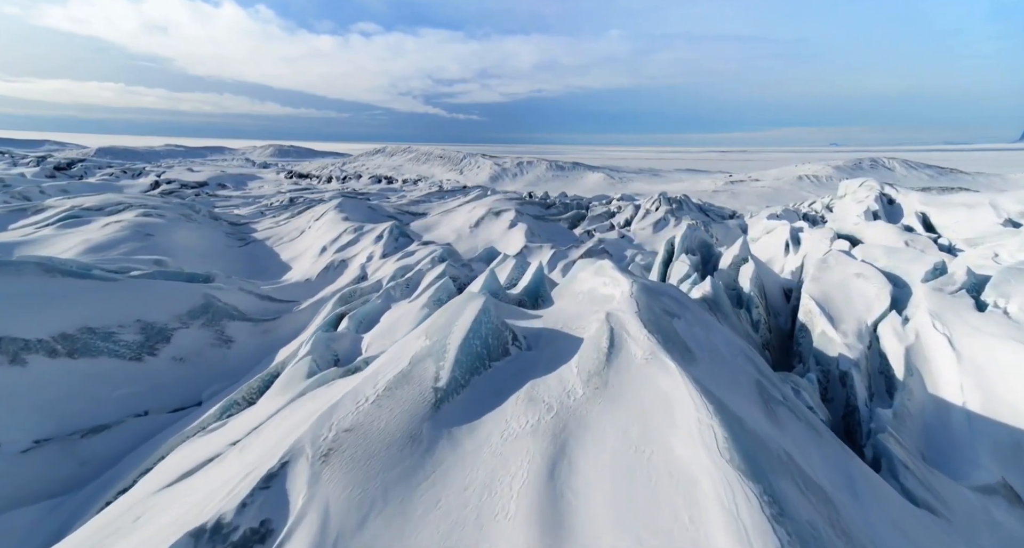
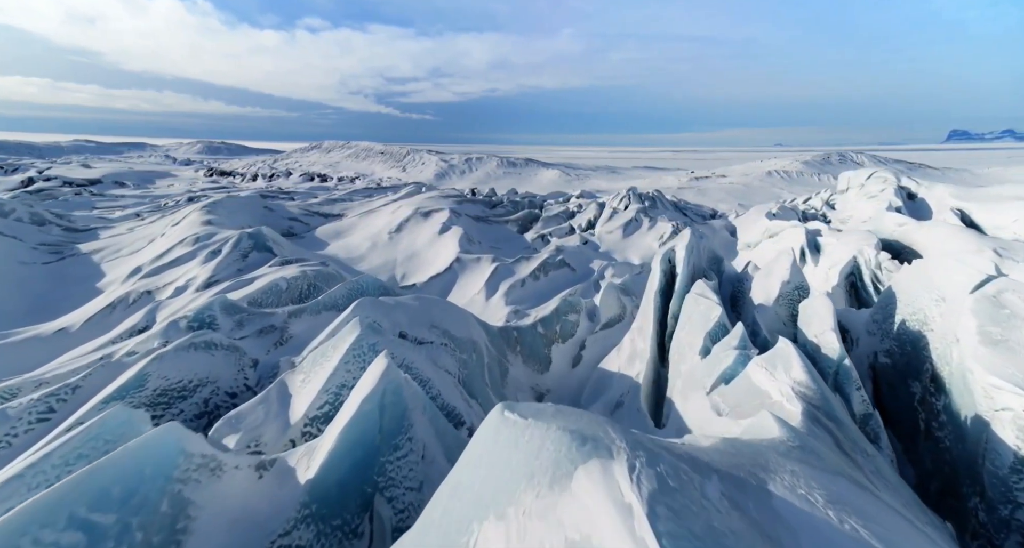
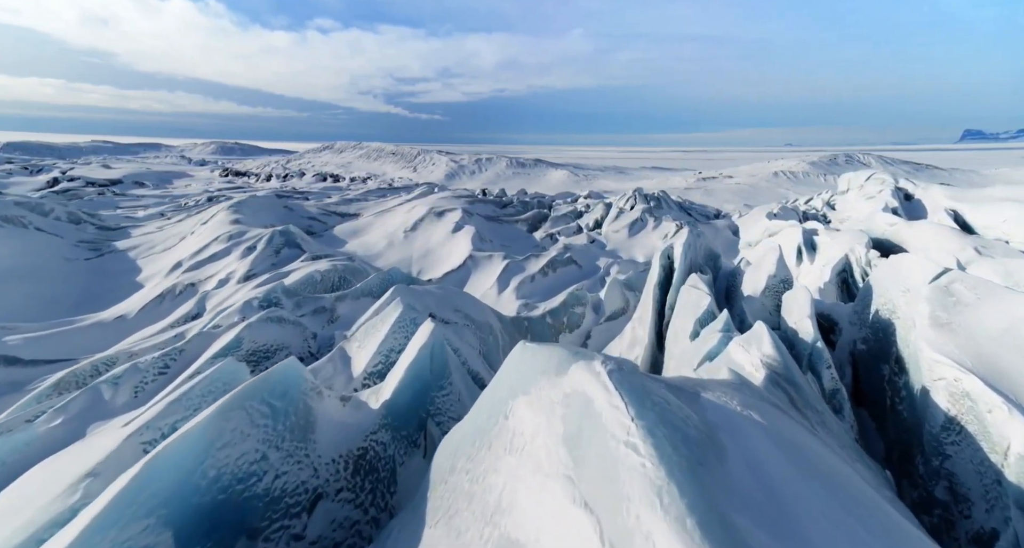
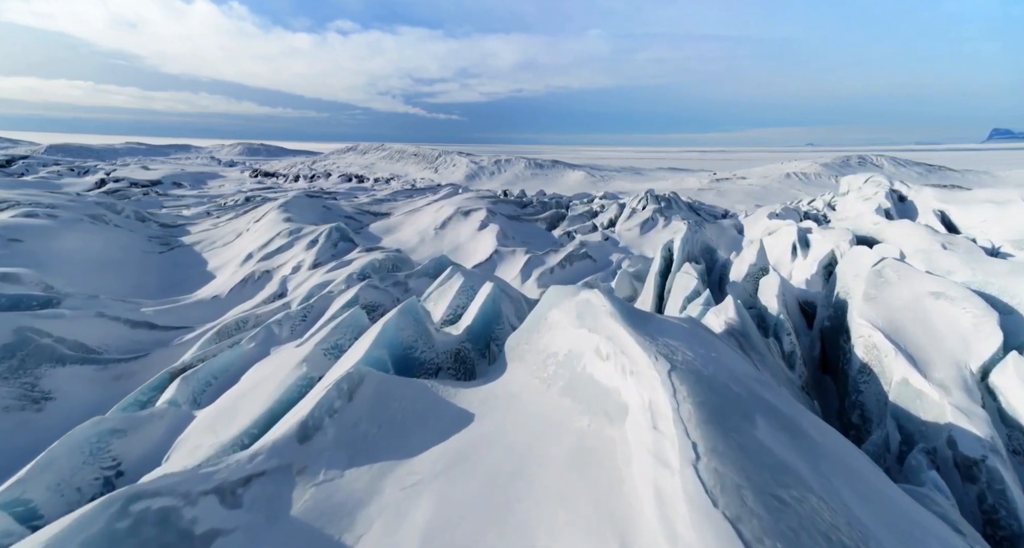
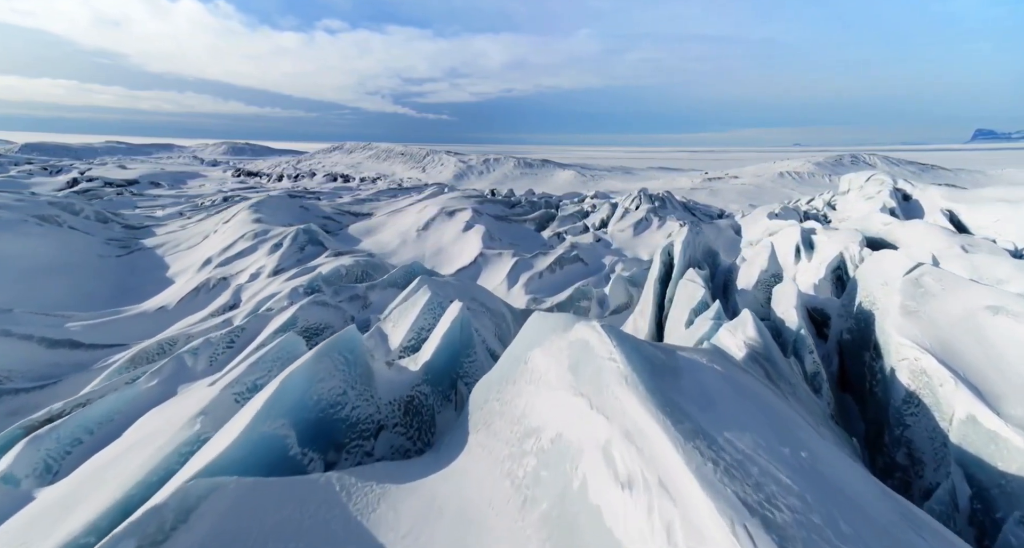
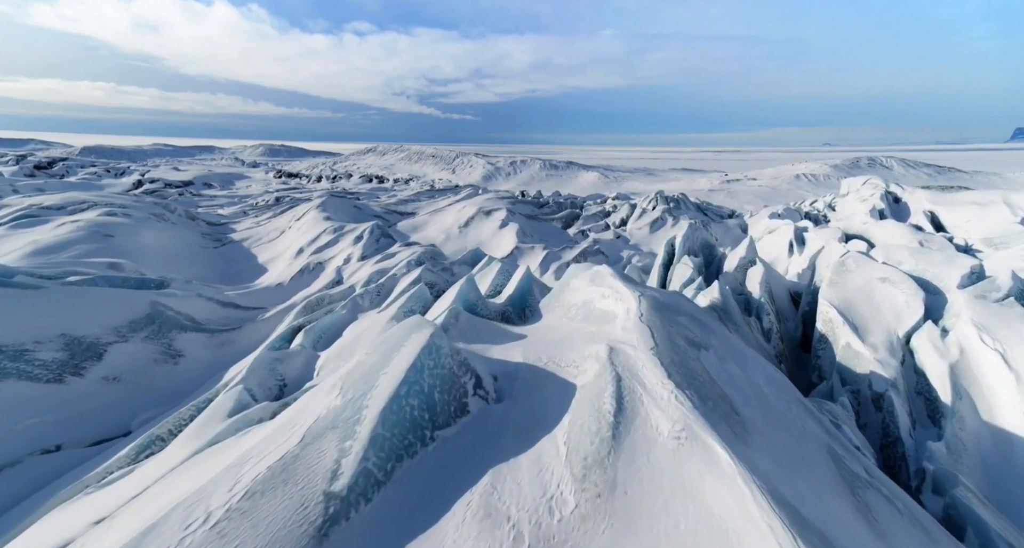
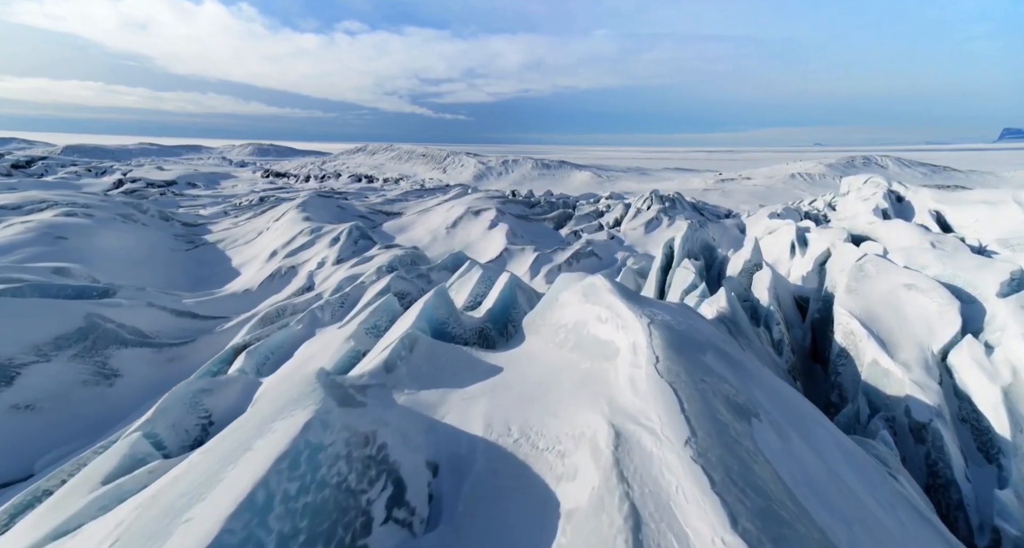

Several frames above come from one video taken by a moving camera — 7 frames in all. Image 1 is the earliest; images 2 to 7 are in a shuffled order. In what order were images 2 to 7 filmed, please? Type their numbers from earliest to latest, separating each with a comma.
6, 7, 4, 5, 3, 2
